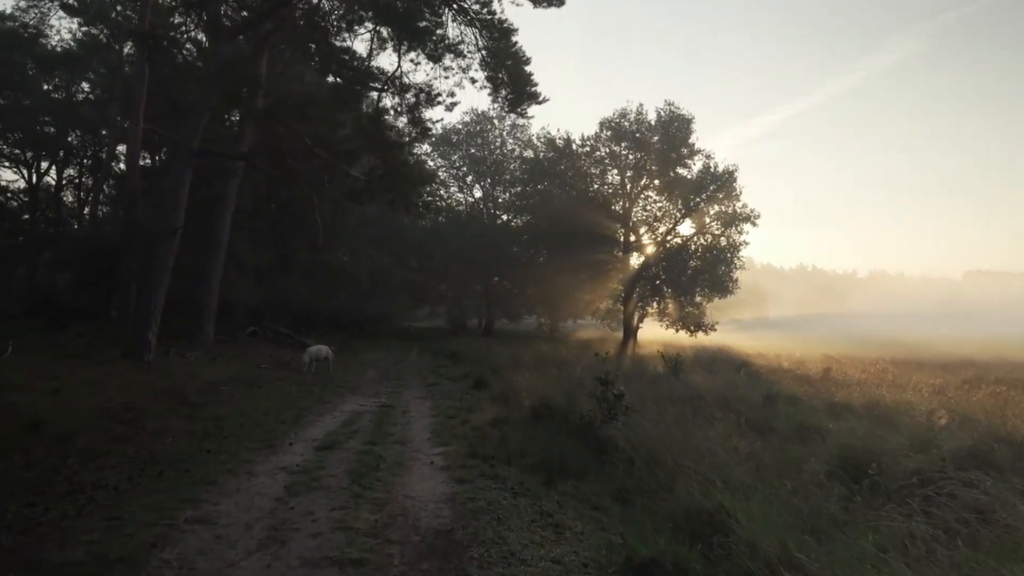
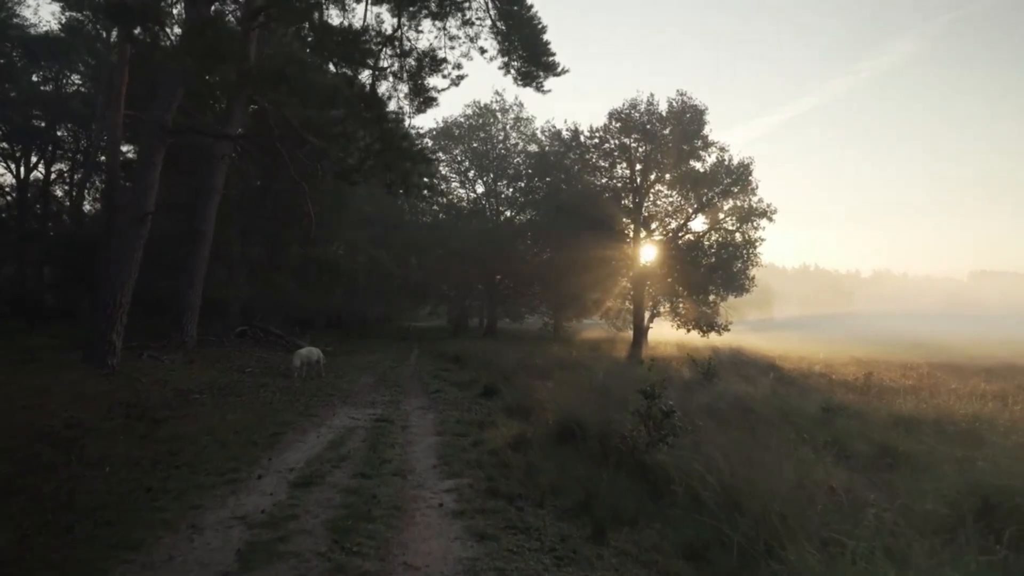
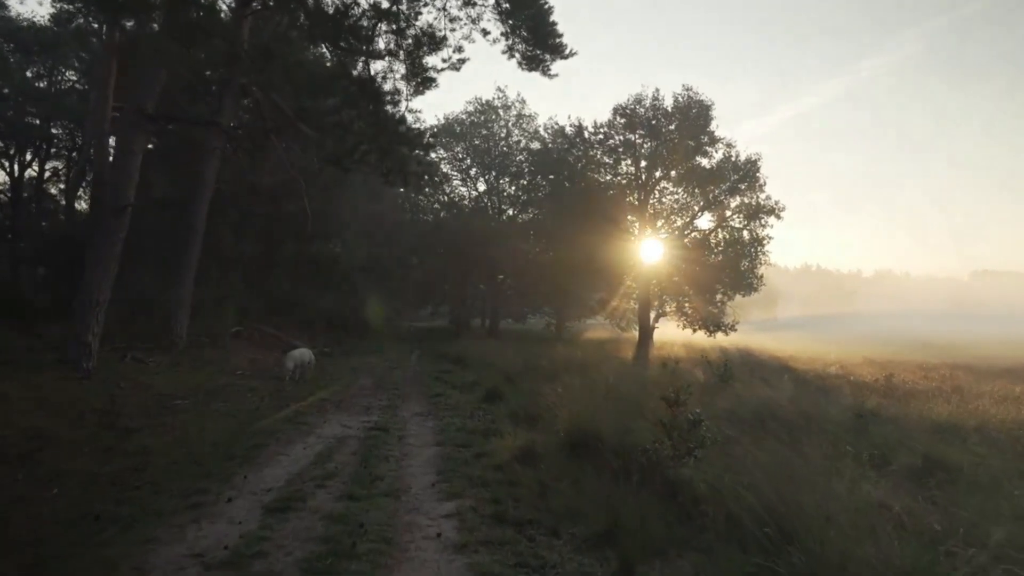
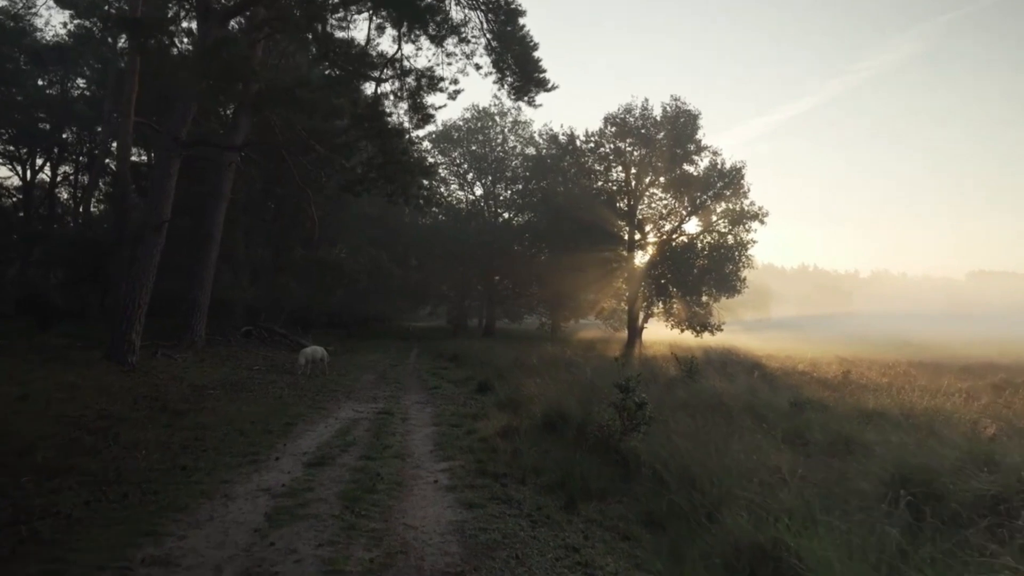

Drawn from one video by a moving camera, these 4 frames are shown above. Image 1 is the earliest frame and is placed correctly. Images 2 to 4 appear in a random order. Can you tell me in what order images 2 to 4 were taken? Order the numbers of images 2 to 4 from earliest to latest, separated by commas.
4, 2, 3
